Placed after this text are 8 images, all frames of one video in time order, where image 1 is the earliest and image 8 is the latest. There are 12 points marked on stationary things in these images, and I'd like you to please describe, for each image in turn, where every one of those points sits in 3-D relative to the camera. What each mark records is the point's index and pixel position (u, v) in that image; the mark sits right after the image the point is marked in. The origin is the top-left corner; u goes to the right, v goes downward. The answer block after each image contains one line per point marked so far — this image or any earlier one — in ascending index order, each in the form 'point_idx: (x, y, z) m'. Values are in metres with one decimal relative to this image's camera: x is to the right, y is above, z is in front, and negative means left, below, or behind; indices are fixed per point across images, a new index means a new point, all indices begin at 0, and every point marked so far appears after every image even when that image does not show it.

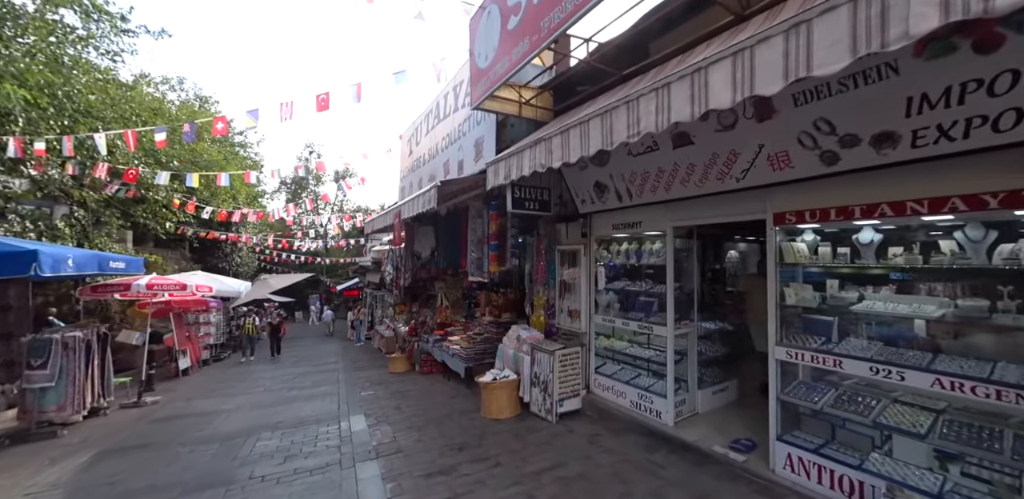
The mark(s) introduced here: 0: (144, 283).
0: (-6.2, -0.6, +7.0) m
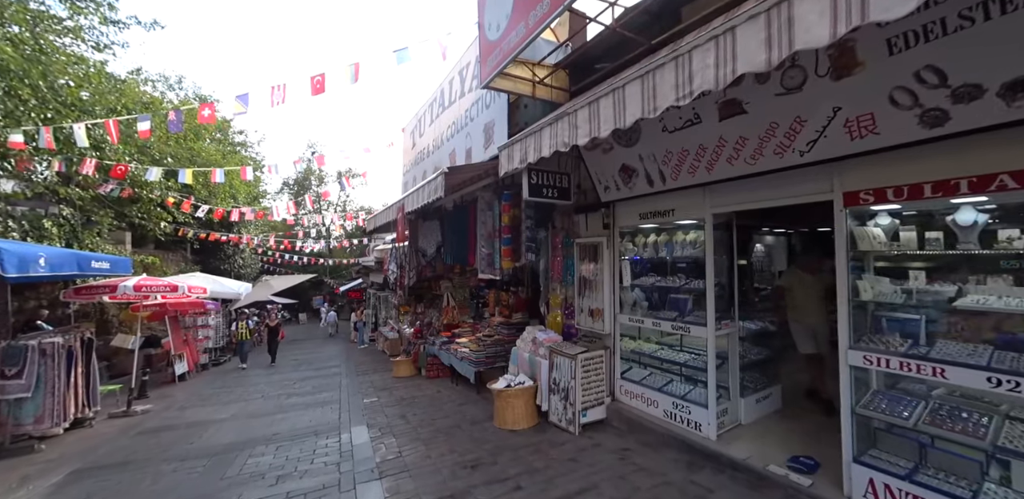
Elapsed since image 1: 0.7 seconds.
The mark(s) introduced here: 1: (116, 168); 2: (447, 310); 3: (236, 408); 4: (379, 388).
0: (-6.0, -0.6, +6.6) m
1: (-7.9, +1.6, +8.3) m
2: (-1.4, -1.3, +9.2) m
3: (-4.7, -2.7, +7.1) m
4: (-2.5, -2.7, +8.0) m
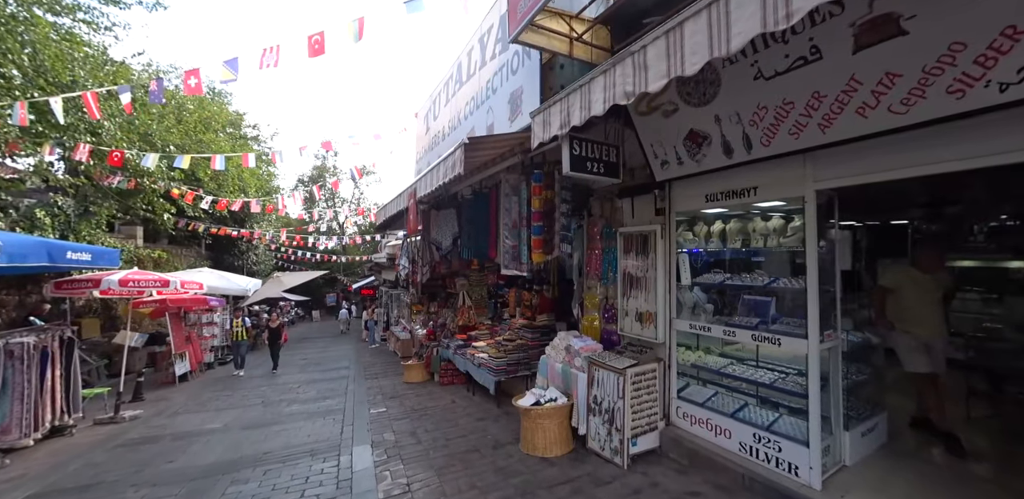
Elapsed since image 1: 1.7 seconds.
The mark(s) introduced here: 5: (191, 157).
0: (-5.6, -0.4, +6.0) m
1: (-7.4, +1.8, +7.7) m
2: (-1.0, -1.2, +8.4) m
3: (-4.3, -2.6, +6.5) m
4: (-2.2, -2.5, +7.2) m
5: (-6.2, +1.8, +8.0) m
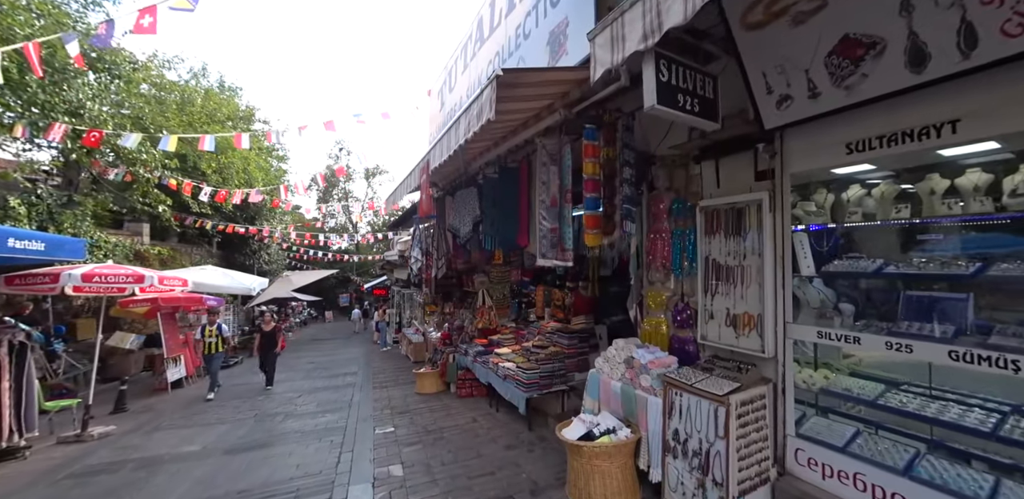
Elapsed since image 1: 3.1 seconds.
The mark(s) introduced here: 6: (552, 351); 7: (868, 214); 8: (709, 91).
0: (-5.3, -0.3, +5.1) m
1: (-7.0, +1.9, +6.9) m
2: (-0.5, -1.1, +7.4) m
3: (-3.9, -2.5, +5.6) m
4: (-1.7, -2.4, +6.3) m
5: (-5.8, +1.9, +7.2) m
6: (+0.5, -1.3, +5.4) m
7: (+2.1, +0.2, +2.5) m
8: (+1.2, +0.9, +2.5) m
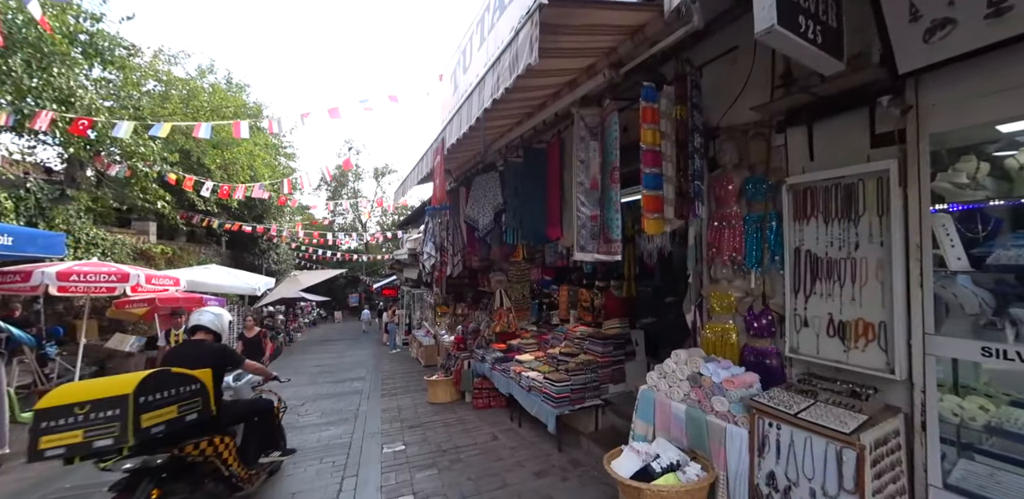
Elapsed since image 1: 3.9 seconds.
0: (-5.0, -0.2, +4.6) m
1: (-6.7, +2.0, +6.4) m
2: (-0.2, -1.0, +6.8) m
3: (-3.6, -2.4, +5.0) m
4: (-1.4, -2.3, +5.7) m
5: (-5.5, +2.0, +6.7) m
6: (+0.8, -1.2, +4.7) m
7: (+2.3, +0.3, +1.8) m
8: (+1.4, +1.0, +1.8) m
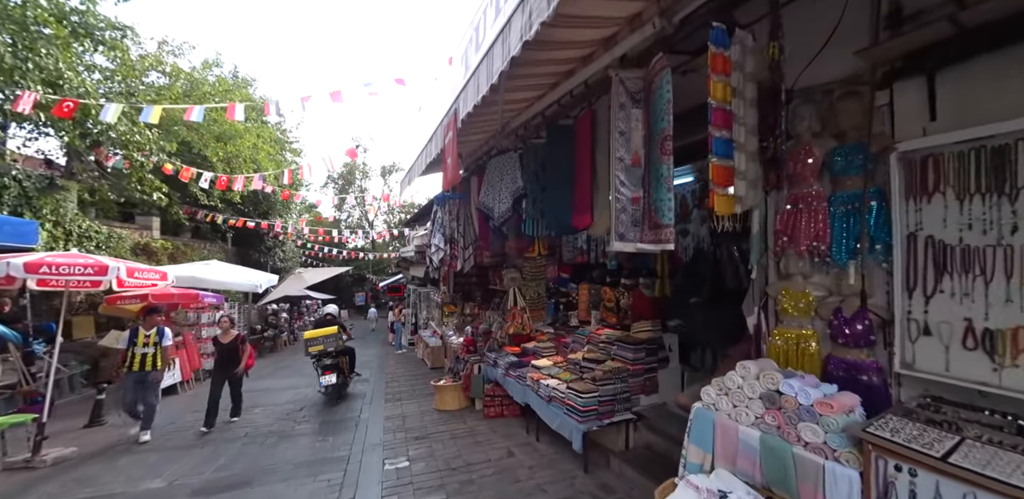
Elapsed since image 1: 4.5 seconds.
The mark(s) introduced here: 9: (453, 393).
0: (-4.8, -0.1, +4.1) m
1: (-6.4, +2.1, +6.0) m
2: (0.0, -1.0, +6.2) m
3: (-3.5, -2.3, +4.5) m
4: (-1.2, -2.3, +5.2) m
5: (-5.2, +2.1, +6.2) m
6: (+1.0, -1.2, +4.2) m
7: (+2.5, +0.3, +1.2) m
8: (+1.5, +1.1, +1.2) m
9: (-0.9, -2.1, +6.1) m
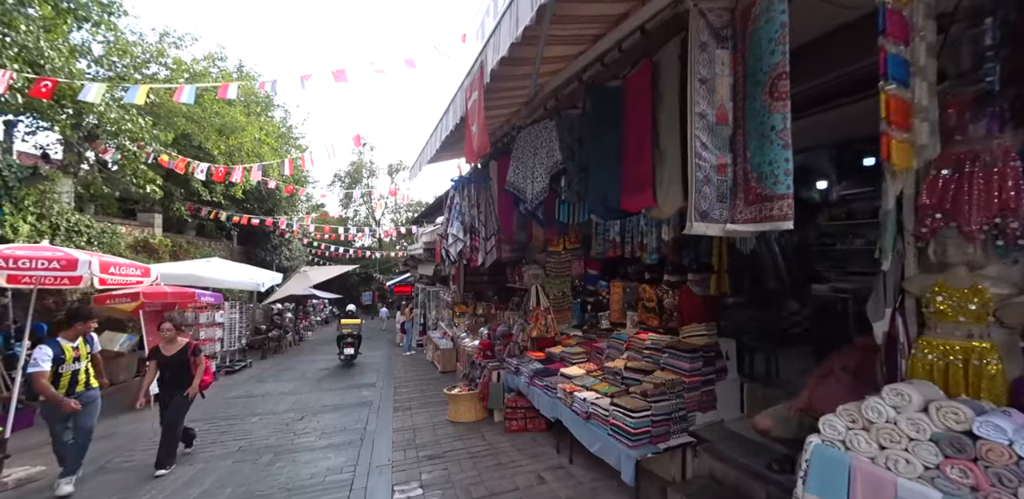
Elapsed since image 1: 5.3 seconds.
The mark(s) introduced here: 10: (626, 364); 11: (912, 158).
0: (-4.5, 0.0, +3.5) m
1: (-6.2, +2.2, +5.4) m
2: (+0.3, -0.9, +5.6) m
3: (-3.2, -2.2, +3.9) m
4: (-0.9, -2.2, +4.5) m
5: (-4.9, +2.2, +5.7) m
6: (+1.2, -1.1, +3.5) m
7: (+2.7, +0.4, +0.6) m
8: (+1.7, +1.1, +0.6) m
9: (-0.6, -2.0, +5.5) m
10: (+1.1, -1.1, +3.9) m
11: (+1.3, +0.3, +1.3) m
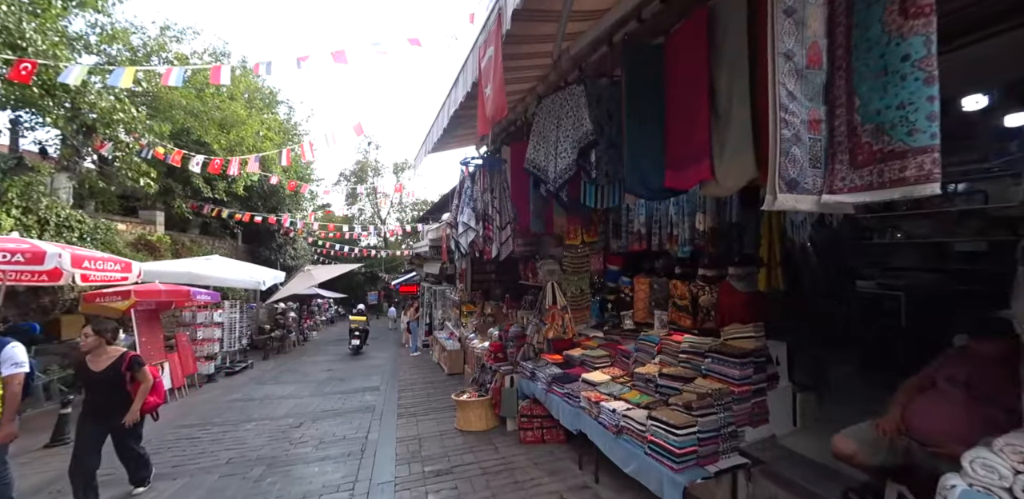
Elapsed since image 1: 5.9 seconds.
0: (-4.4, 0.0, +3.1) m
1: (-6.0, +2.2, +5.0) m
2: (+0.5, -0.8, +5.1) m
3: (-3.0, -2.1, +3.5) m
4: (-0.8, -2.1, +4.1) m
5: (-4.8, +2.2, +5.2) m
6: (+1.4, -1.0, +3.0) m
7: (+2.8, +0.5, 0.0) m
8: (+1.9, +1.2, +0.1) m
9: (-0.4, -1.9, +5.0) m
10: (+1.2, -1.0, +3.4) m
11: (+1.4, +0.4, +0.9) m
